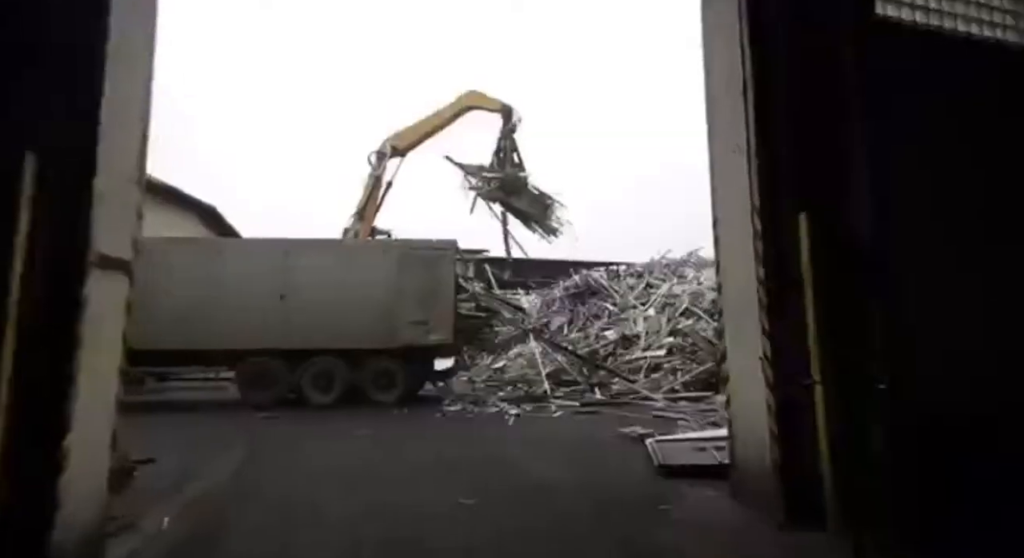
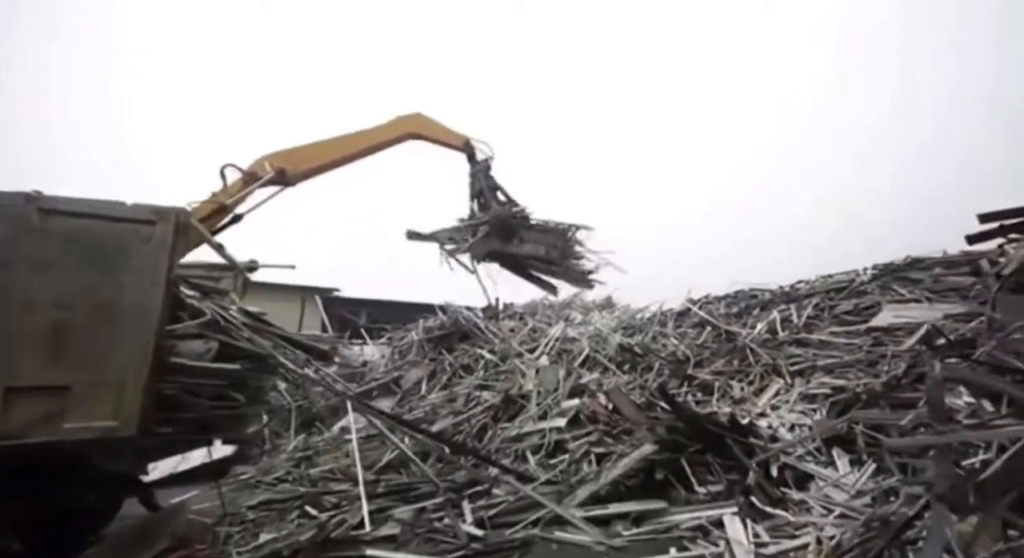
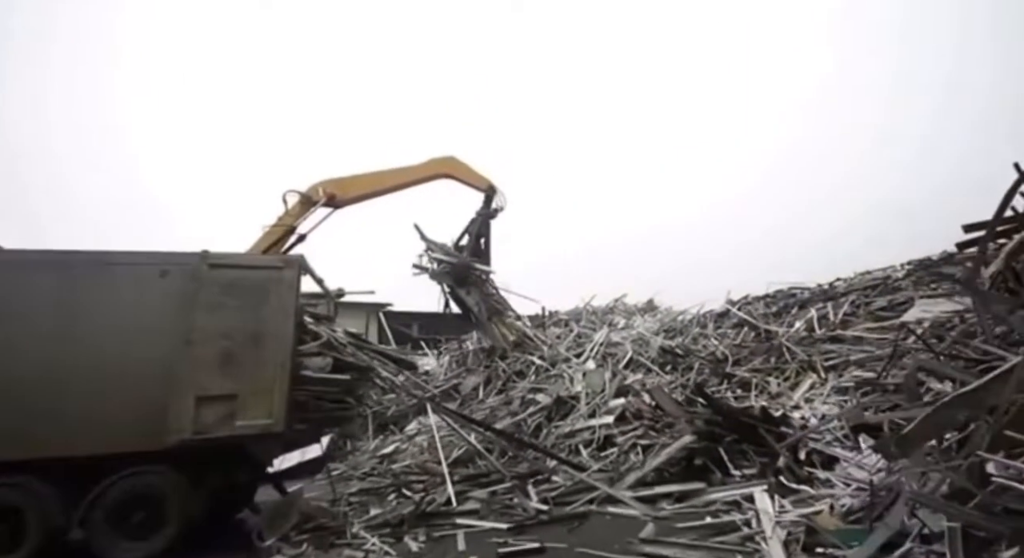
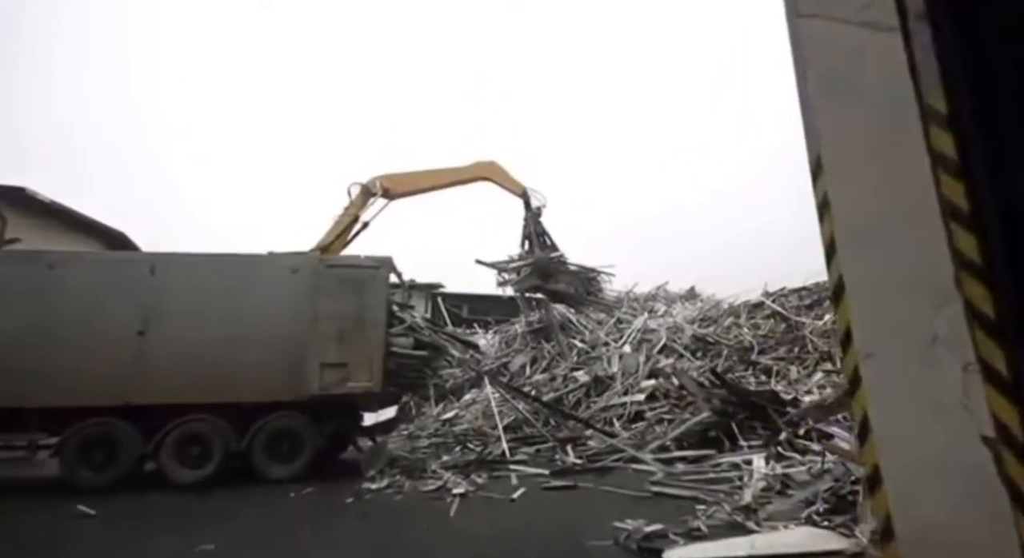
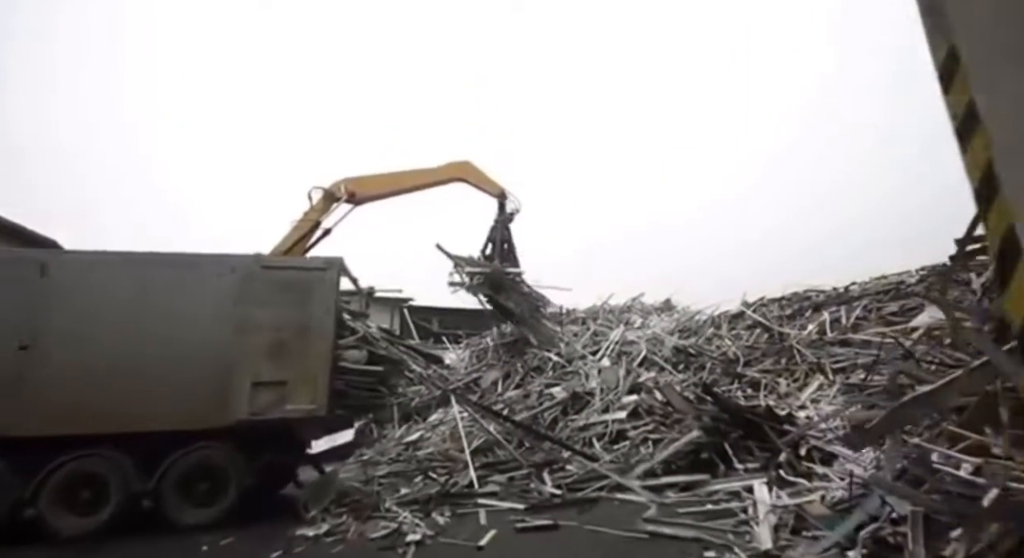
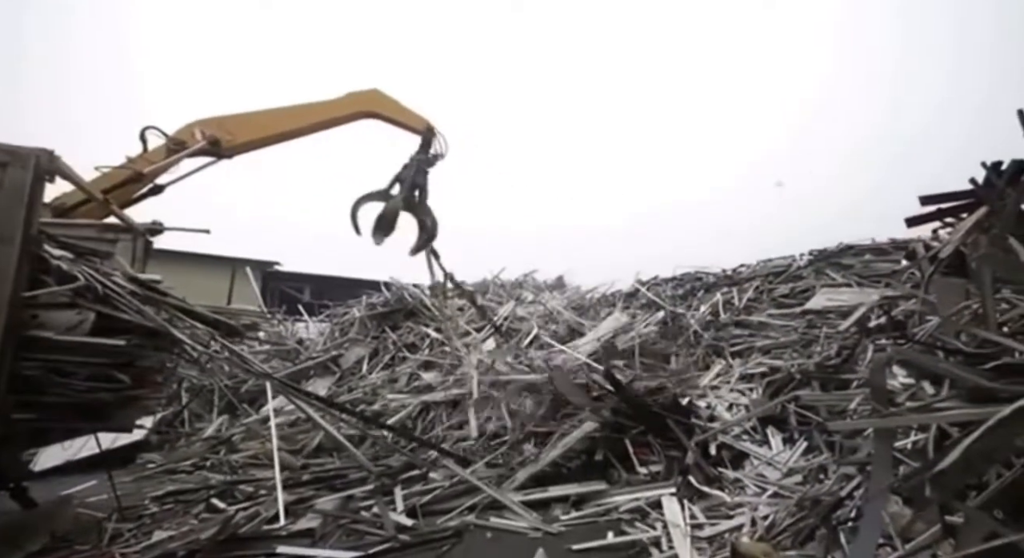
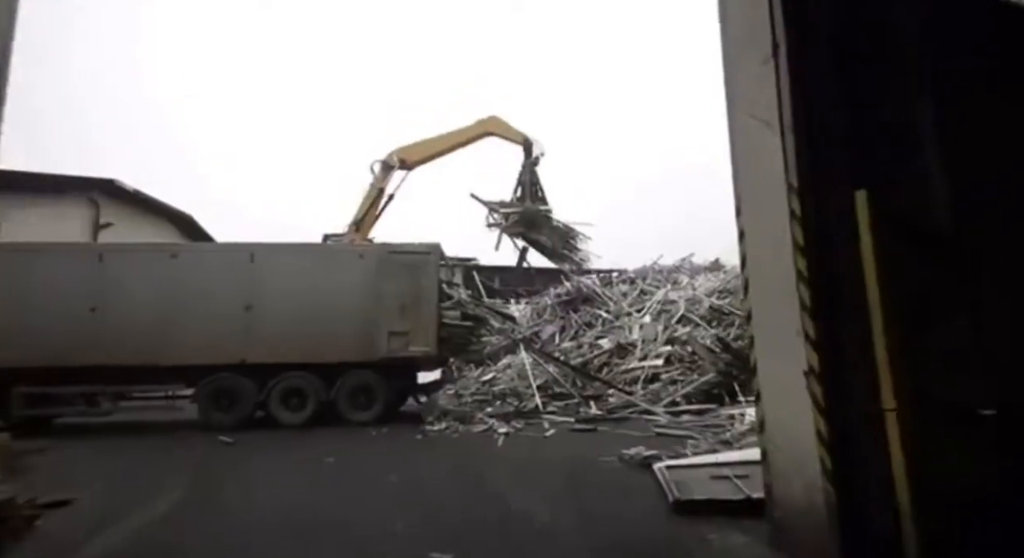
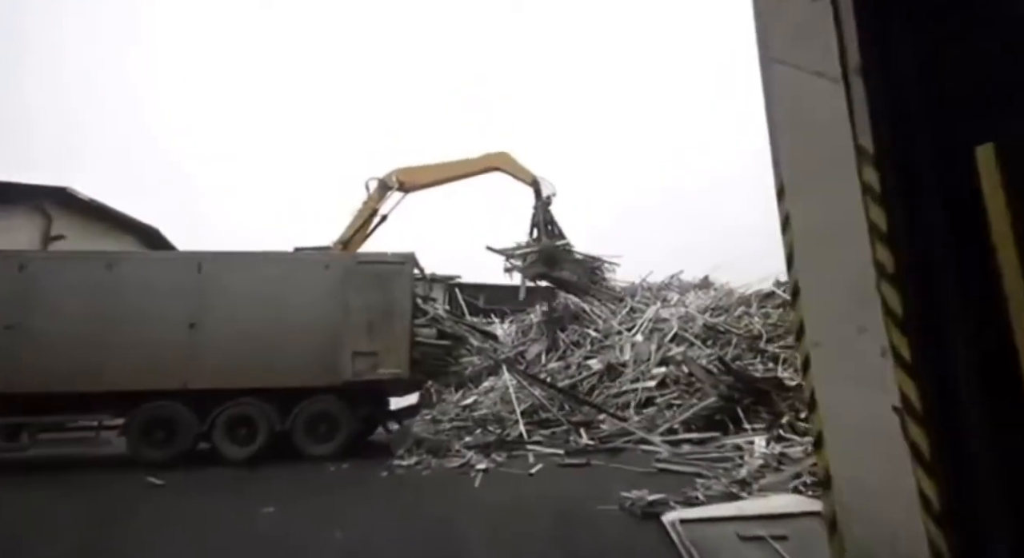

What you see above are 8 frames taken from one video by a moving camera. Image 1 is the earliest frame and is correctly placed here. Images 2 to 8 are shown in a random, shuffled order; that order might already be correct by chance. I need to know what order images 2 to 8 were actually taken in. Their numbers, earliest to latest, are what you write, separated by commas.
7, 8, 4, 5, 3, 2, 6
